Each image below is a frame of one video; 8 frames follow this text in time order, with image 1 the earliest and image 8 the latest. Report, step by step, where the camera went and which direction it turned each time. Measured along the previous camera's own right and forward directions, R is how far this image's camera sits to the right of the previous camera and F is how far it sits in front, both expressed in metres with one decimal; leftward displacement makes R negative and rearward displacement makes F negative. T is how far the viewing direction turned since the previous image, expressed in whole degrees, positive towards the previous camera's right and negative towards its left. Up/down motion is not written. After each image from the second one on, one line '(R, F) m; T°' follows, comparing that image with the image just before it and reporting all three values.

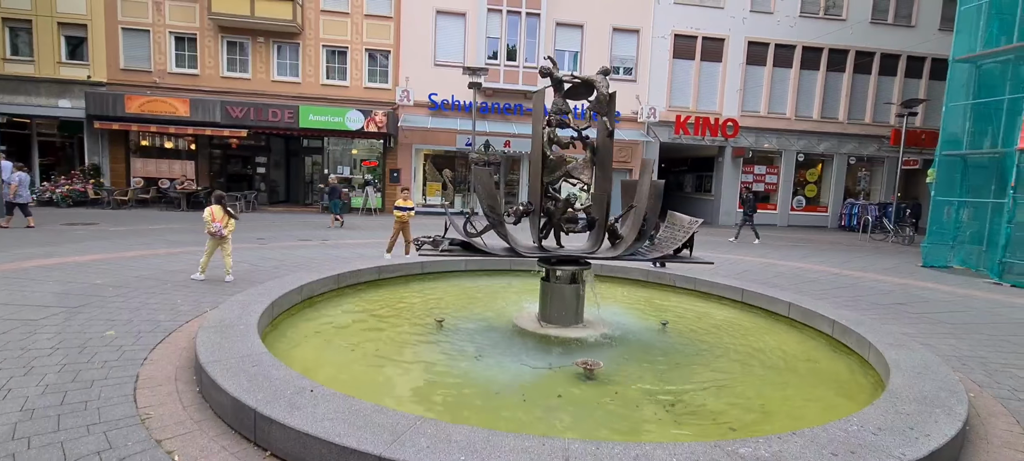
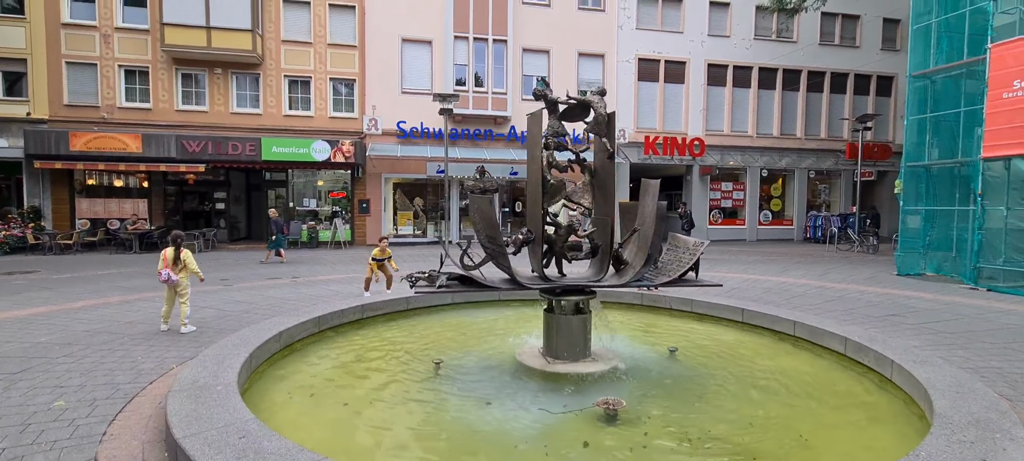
(-0.4, +0.4) m; +4°
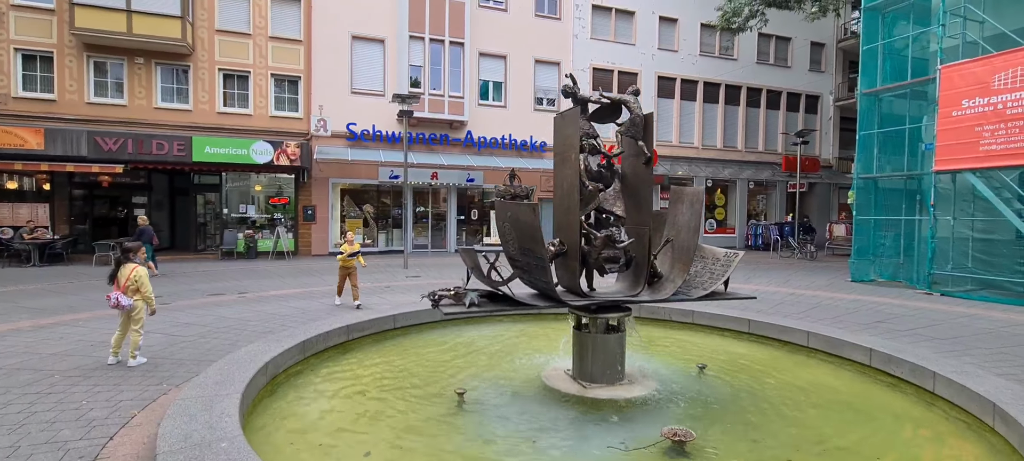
(-1.0, +0.7) m; +8°
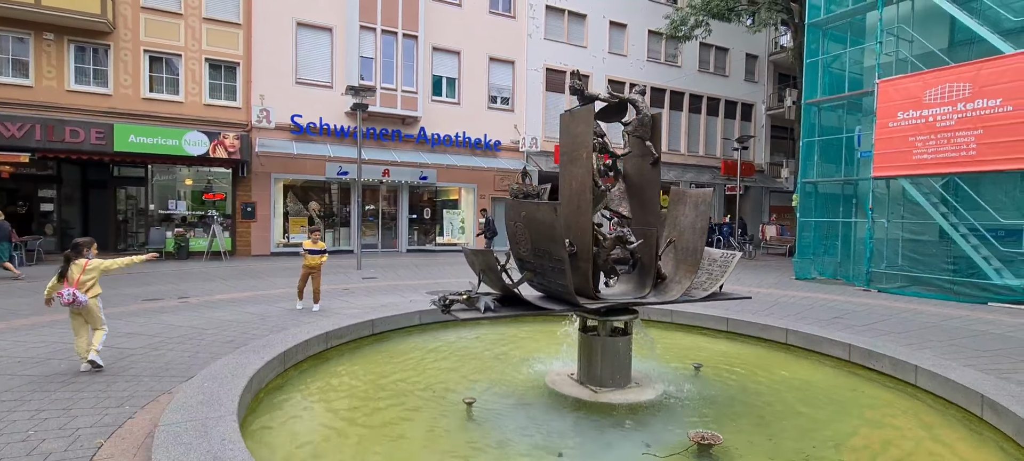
(-0.7, +0.3) m; +7°
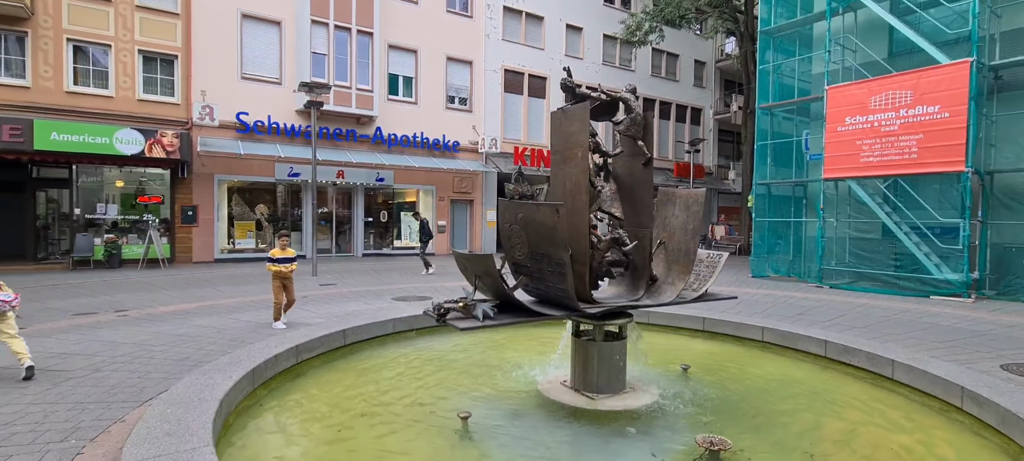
(-0.4, +0.3) m; +6°
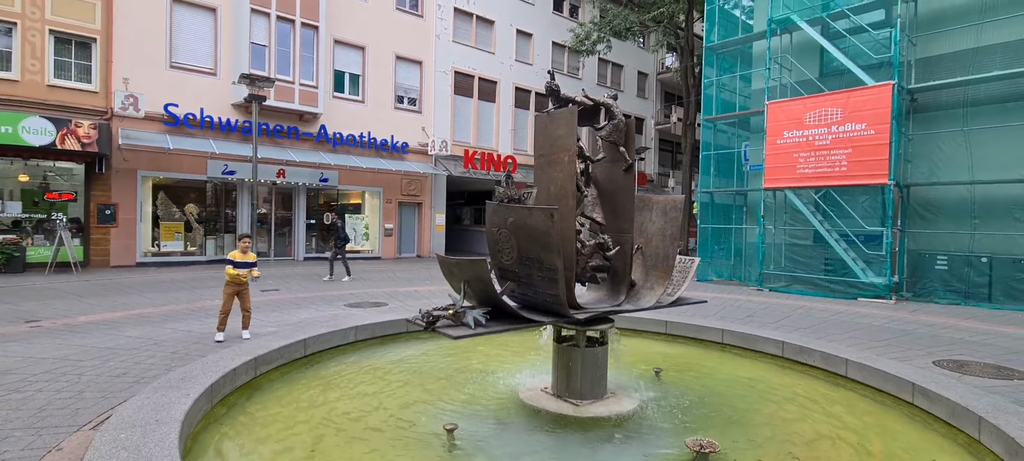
(-0.4, +0.1) m; +7°
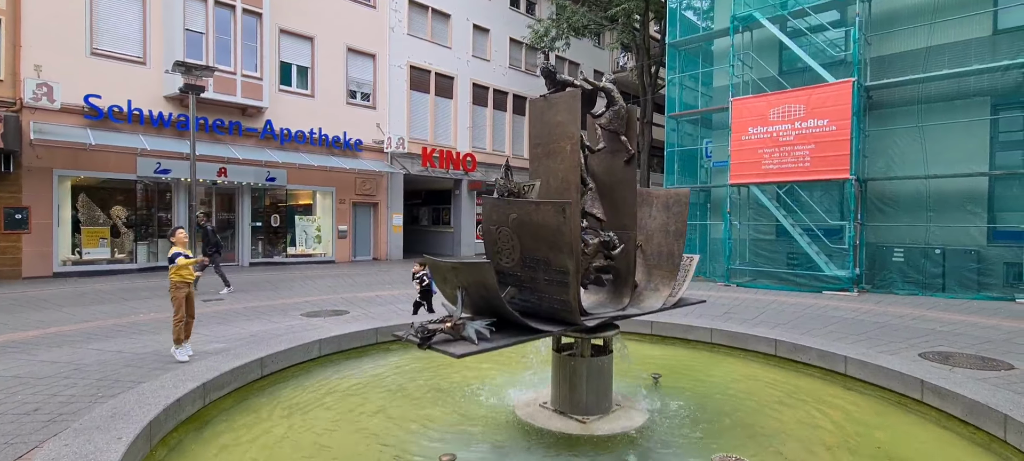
(-0.4, +0.6) m; +6°
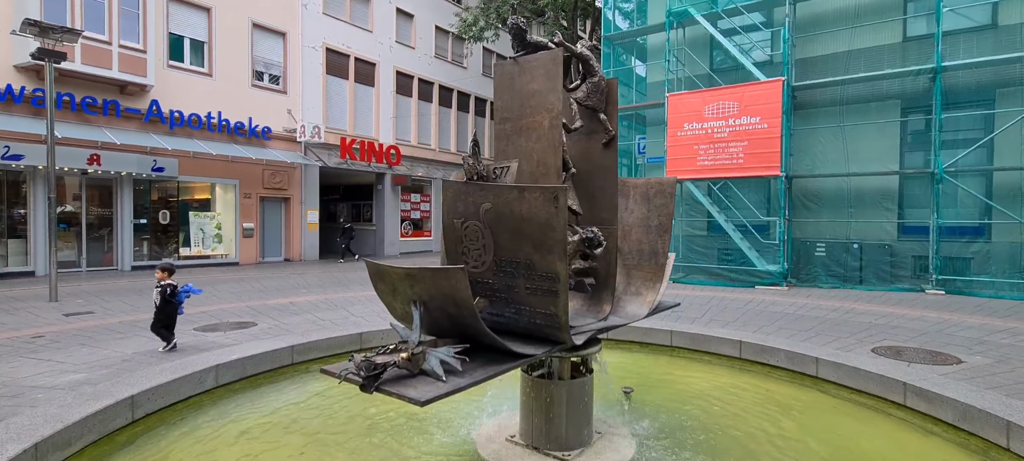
(-0.3, +0.9) m; +9°
